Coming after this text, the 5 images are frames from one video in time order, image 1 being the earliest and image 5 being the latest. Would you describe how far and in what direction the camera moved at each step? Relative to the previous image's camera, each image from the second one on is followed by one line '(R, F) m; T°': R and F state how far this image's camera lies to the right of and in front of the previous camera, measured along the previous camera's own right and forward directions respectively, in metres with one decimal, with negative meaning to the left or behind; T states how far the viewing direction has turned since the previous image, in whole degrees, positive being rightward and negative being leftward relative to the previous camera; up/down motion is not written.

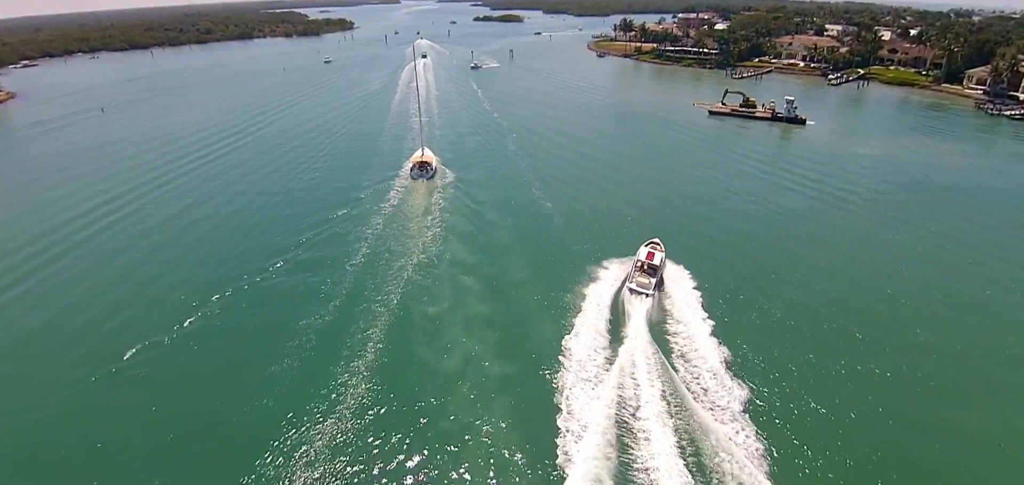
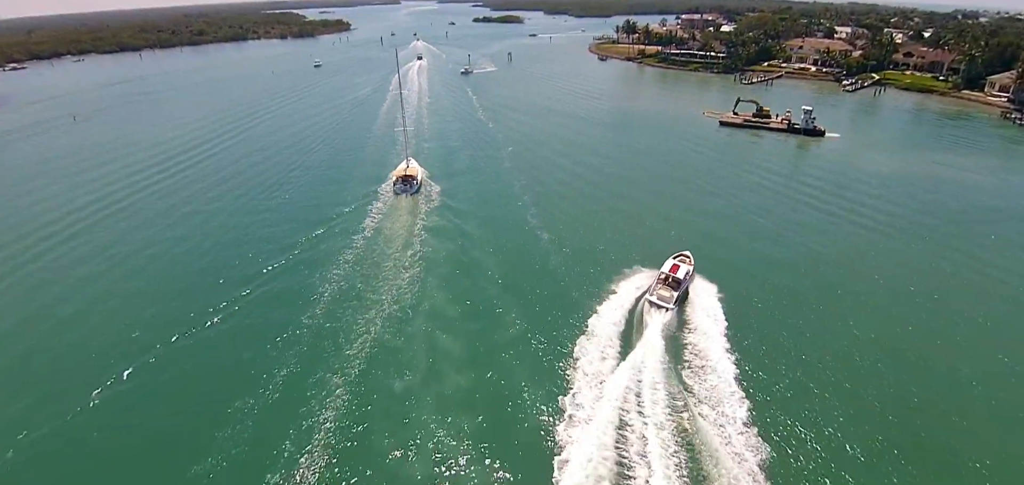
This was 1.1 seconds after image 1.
(+0.4, +2.8) m; 0°
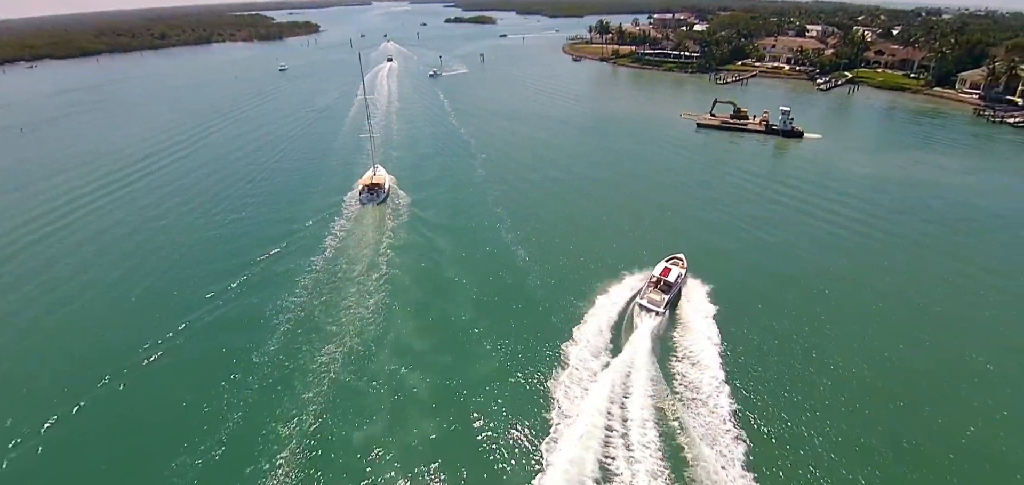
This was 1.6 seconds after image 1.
(+0.3, +1.5) m; +3°
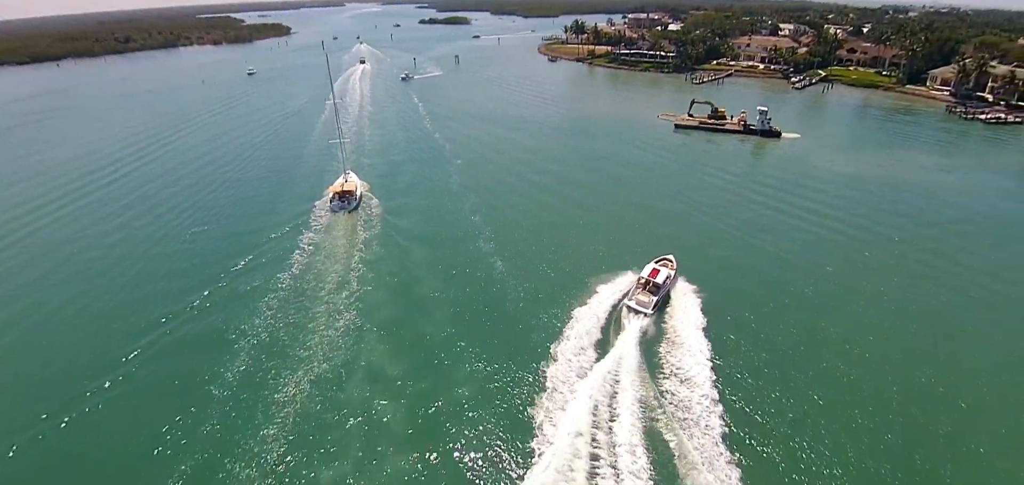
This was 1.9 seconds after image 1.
(+0.2, +1.0) m; +2°
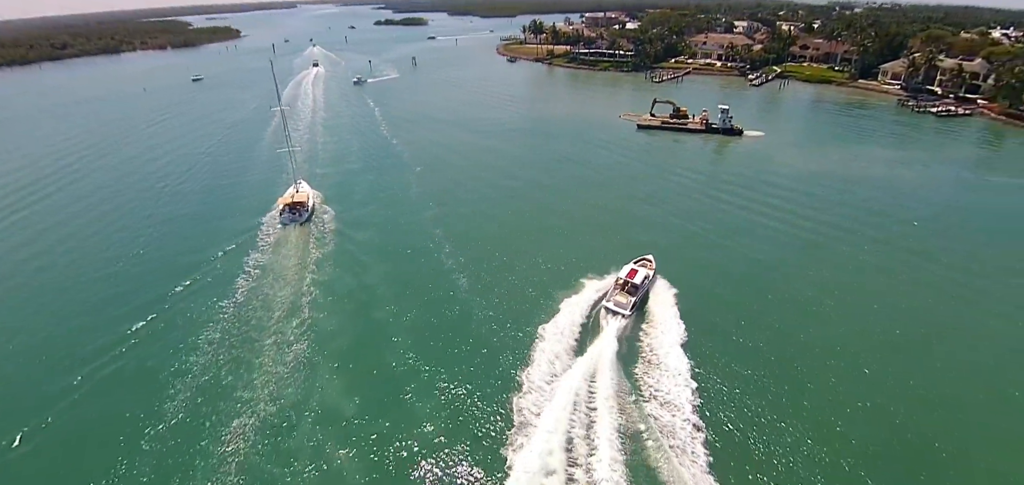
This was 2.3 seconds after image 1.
(+0.2, +1.4) m; +4°
